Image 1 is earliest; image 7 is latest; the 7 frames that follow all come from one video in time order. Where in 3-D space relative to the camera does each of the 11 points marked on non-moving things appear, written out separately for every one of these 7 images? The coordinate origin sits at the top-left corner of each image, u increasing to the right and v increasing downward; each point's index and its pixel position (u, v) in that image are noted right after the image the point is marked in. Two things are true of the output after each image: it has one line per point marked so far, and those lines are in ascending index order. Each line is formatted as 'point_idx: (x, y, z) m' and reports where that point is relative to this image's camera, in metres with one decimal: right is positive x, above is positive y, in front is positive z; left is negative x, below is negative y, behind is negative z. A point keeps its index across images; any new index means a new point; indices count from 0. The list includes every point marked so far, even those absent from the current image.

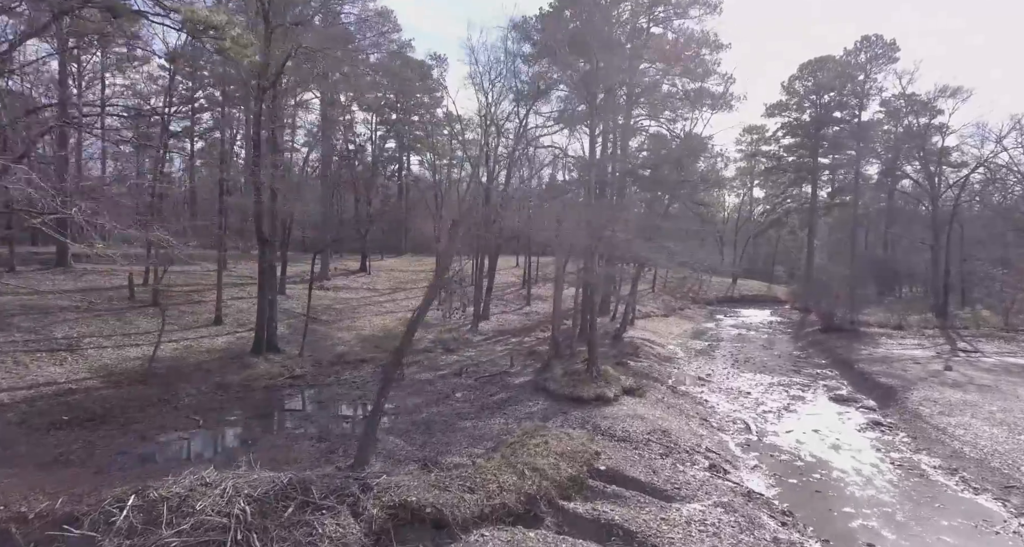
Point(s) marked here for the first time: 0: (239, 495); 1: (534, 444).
0: (-2.0, -1.6, +4.1) m
1: (+0.2, -2.0, +6.5) m
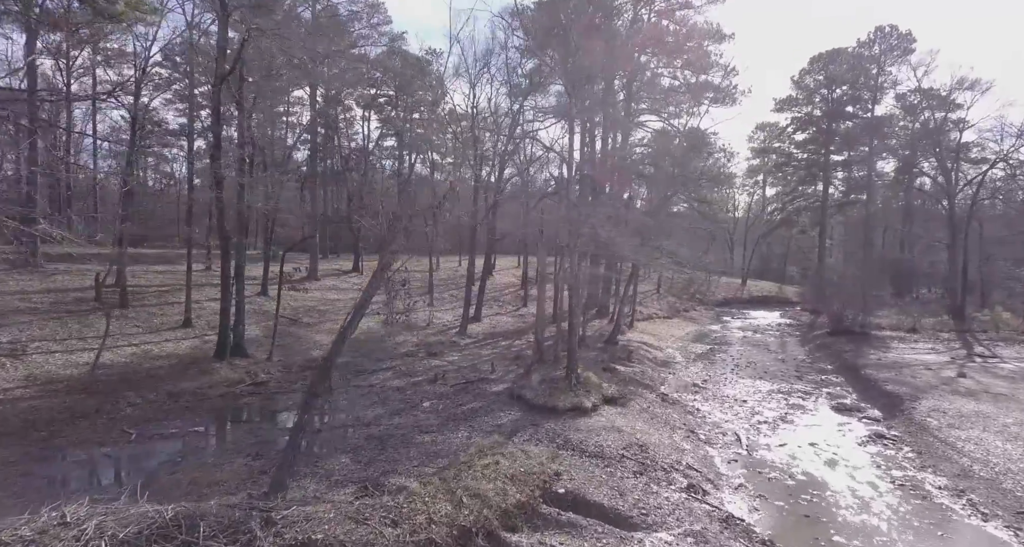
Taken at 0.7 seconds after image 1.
0: (-2.6, -1.7, +3.6) m
1: (-0.3, -2.0, +5.9) m
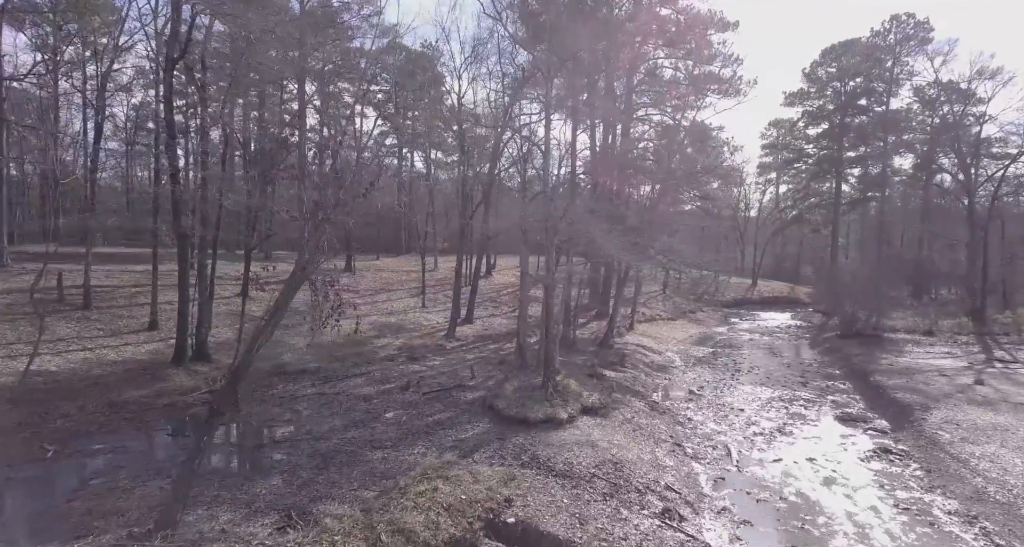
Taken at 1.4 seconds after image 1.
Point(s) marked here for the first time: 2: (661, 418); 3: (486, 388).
0: (-3.2, -1.7, +3.0) m
1: (-0.8, -2.0, +5.3) m
2: (+2.8, -2.7, +10.5) m
3: (-0.5, -2.1, +10.0) m
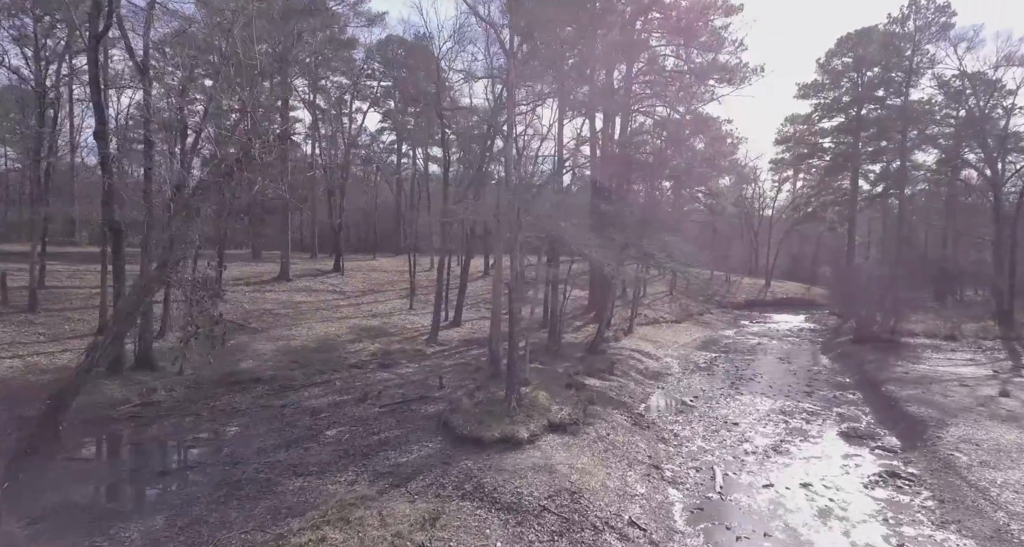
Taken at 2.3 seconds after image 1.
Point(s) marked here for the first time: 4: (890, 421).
0: (-4.0, -1.7, +2.2) m
1: (-1.5, -2.1, +4.5) m
2: (+2.2, -2.7, +9.5) m
3: (-1.0, -2.1, +9.2) m
4: (+7.7, -3.0, +11.5) m
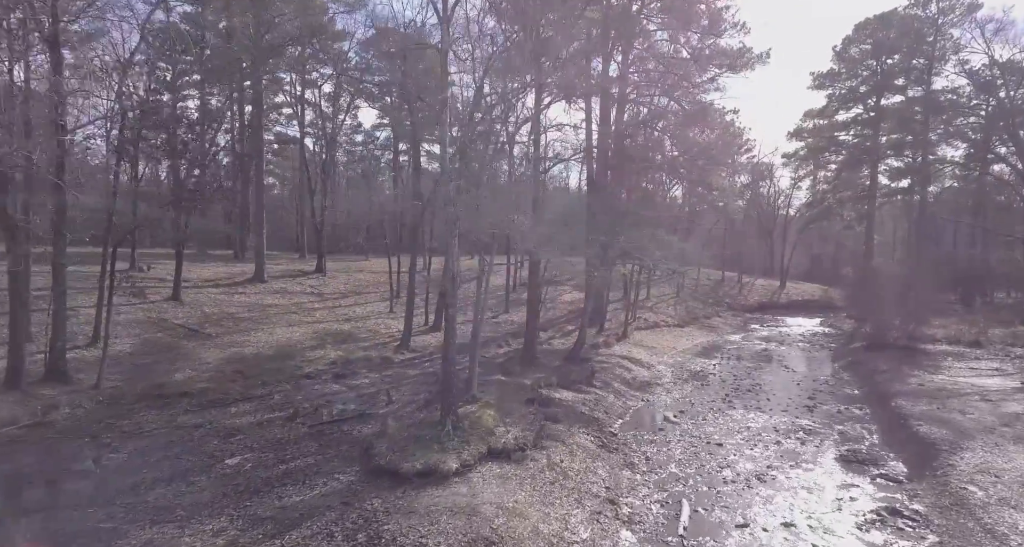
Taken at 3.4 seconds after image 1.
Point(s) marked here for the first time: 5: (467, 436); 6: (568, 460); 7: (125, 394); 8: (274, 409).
0: (-5.0, -1.8, +1.3) m
1: (-2.5, -2.1, +3.5) m
2: (+1.4, -2.8, +8.4) m
3: (-1.8, -2.1, +8.2) m
4: (+7.0, -3.1, +10.2) m
5: (-0.6, -2.1, +7.2) m
6: (+0.8, -2.6, +7.8) m
7: (-5.9, -1.9, +8.6) m
8: (-3.6, -2.1, +8.6) m
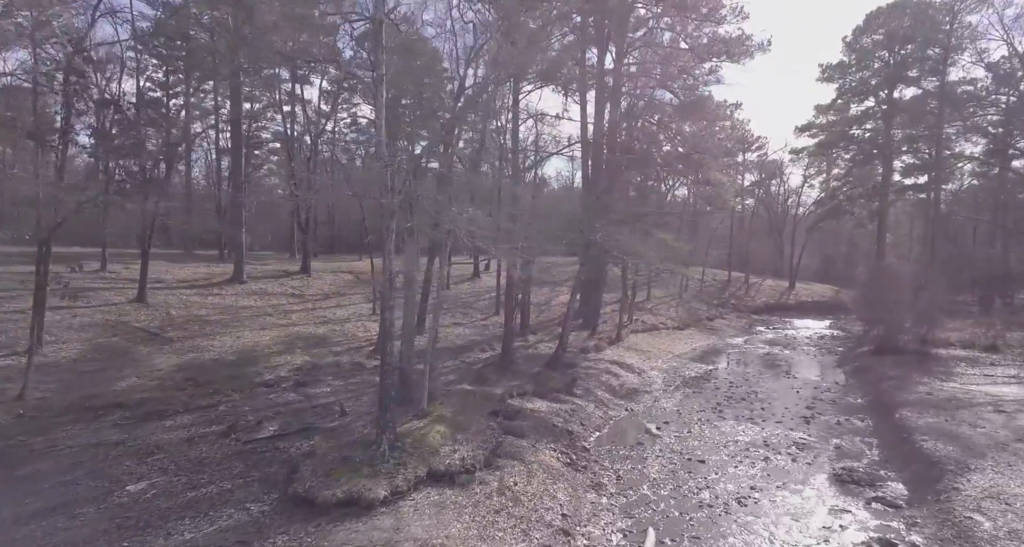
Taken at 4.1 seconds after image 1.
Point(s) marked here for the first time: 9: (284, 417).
0: (-5.8, -1.8, +0.7) m
1: (-3.2, -2.2, +2.8) m
2: (+0.8, -2.8, +7.6) m
3: (-2.5, -2.2, +7.5) m
4: (+6.4, -3.1, +9.3) m
5: (-1.2, -2.1, +6.5) m
6: (+0.2, -2.6, +7.1) m
7: (-6.5, -1.9, +8.0) m
8: (-4.3, -2.2, +8.0) m
9: (-3.5, -2.2, +8.5) m
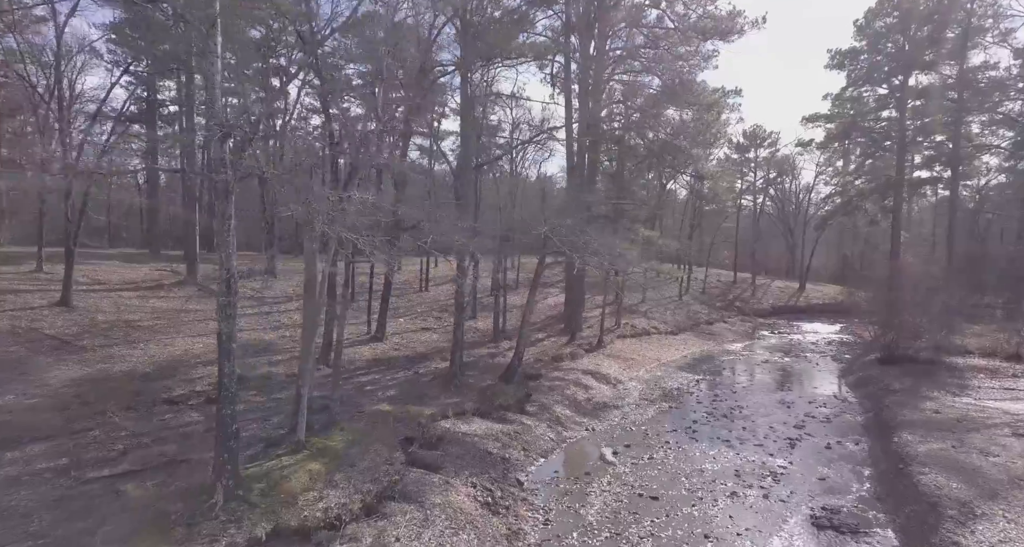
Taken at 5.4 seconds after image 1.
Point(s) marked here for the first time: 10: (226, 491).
0: (-7.2, -1.9, -0.4) m
1: (-4.5, -2.2, +1.6) m
2: (-0.3, -2.9, +6.3) m
3: (-3.6, -2.2, +6.3) m
4: (+5.3, -3.2, +7.8) m
5: (-2.4, -2.2, +5.3) m
6: (-1.0, -2.7, +5.8) m
7: (-7.7, -2.0, +6.9) m
8: (-5.4, -2.2, +6.8) m
9: (-4.6, -2.3, +7.4) m
10: (-2.6, -2.0, +5.2) m
